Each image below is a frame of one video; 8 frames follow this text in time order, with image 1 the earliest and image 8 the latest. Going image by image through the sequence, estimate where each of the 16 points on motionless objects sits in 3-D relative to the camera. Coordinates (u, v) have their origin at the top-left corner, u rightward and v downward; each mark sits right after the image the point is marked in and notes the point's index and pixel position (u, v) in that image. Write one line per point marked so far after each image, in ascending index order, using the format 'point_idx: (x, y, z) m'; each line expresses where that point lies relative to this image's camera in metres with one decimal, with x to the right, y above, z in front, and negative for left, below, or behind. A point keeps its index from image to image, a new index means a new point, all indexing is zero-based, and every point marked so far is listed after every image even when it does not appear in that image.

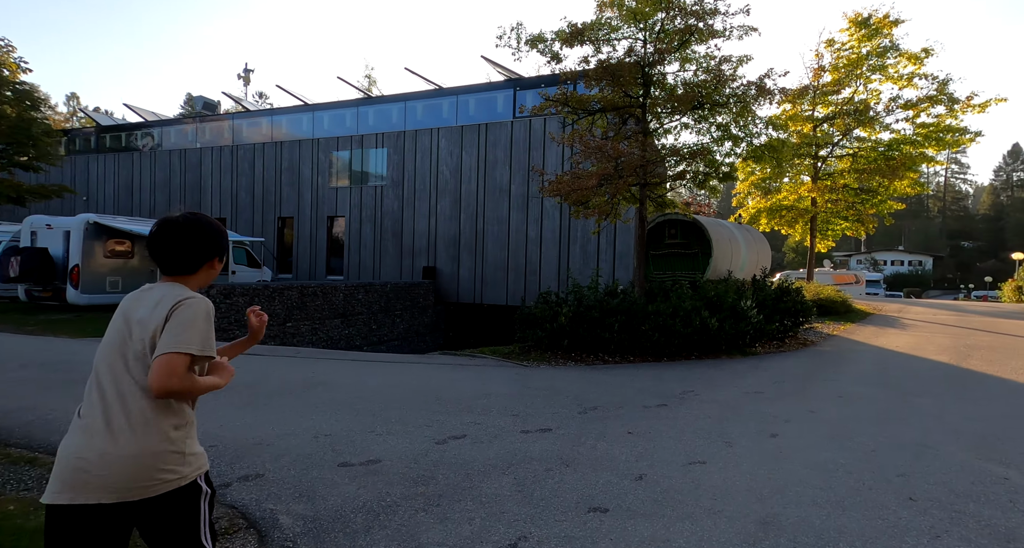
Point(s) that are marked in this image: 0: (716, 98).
0: (+2.9, +2.6, +8.1) m
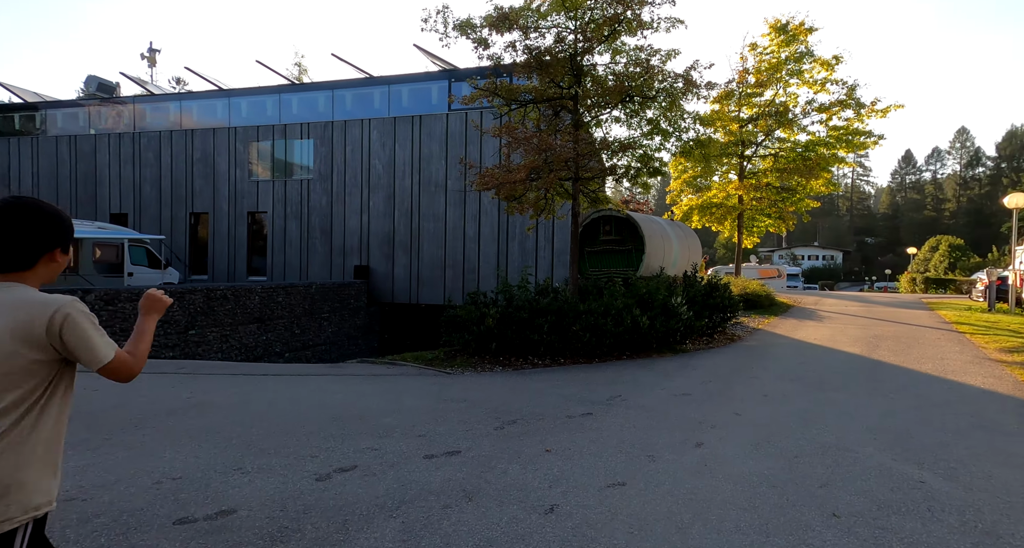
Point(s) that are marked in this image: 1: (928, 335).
0: (+1.9, +2.6, +8.0) m
1: (+9.6, -1.3, +13.6) m
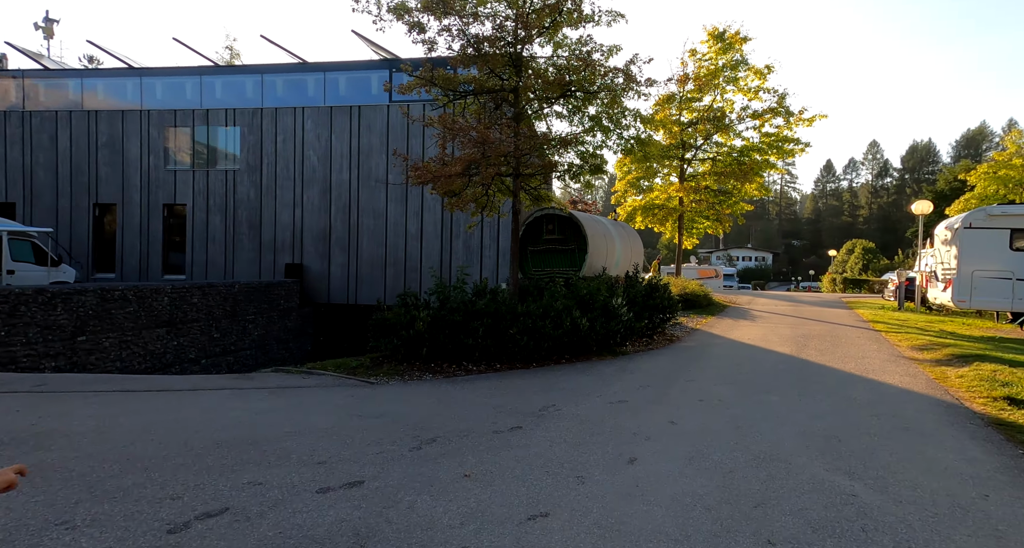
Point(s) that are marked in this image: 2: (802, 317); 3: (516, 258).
0: (+1.0, +2.6, +7.8) m
1: (+8.2, -1.4, +14.1) m
2: (+9.2, -1.3, +18.5) m
3: (+0.1, +0.3, +9.1) m
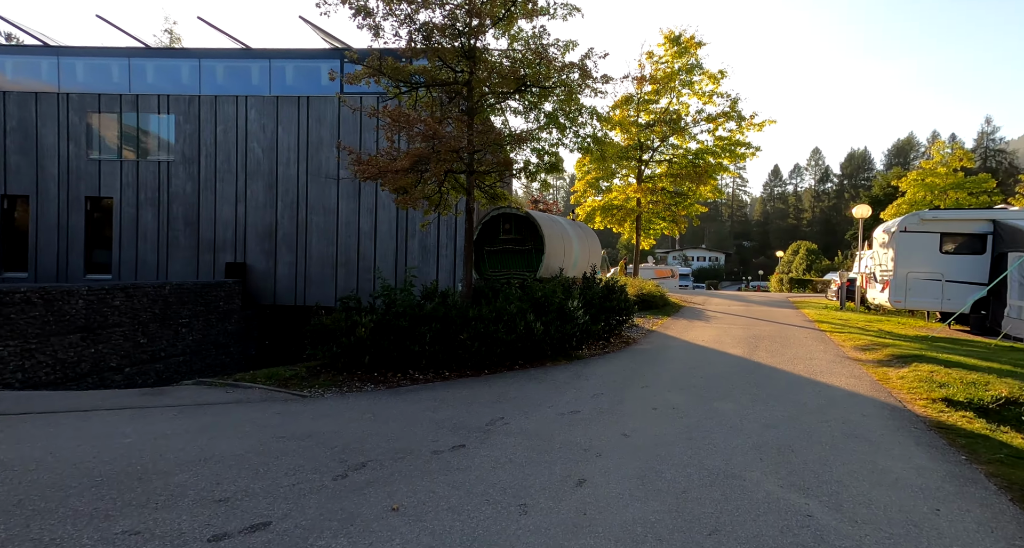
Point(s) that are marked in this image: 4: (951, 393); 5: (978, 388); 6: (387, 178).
0: (+0.4, +2.5, +7.6) m
1: (+7.1, -1.5, +14.3) m
2: (+7.8, -1.4, +18.8) m
3: (-0.7, +0.2, +8.8) m
4: (+6.0, -1.6, +8.0) m
5: (+6.3, -1.5, +7.9) m
6: (-1.5, +1.2, +7.1) m
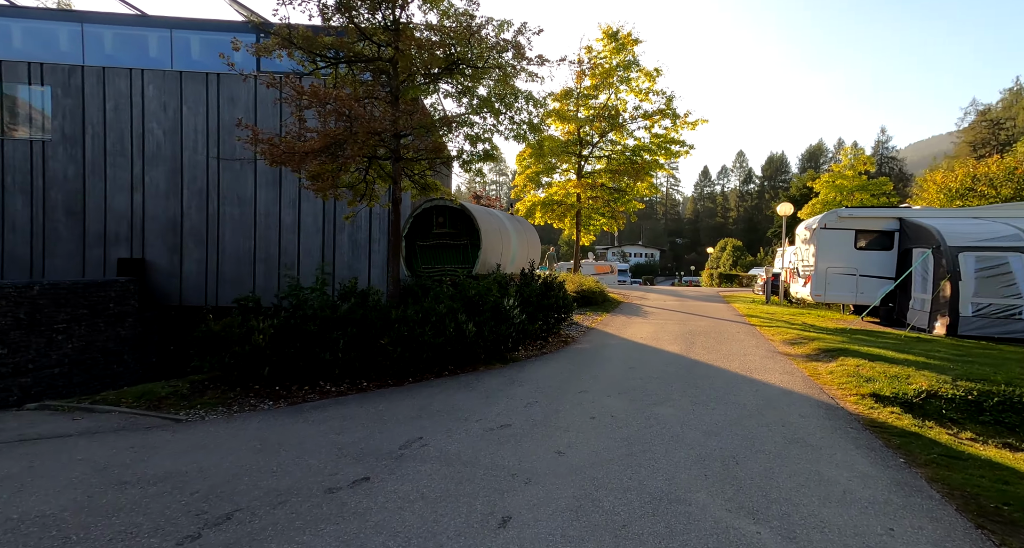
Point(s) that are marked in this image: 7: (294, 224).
0: (-0.4, +2.6, +7.0) m
1: (+5.5, -1.4, +14.4) m
2: (+5.8, -1.3, +19.0) m
3: (-1.6, +0.3, +8.1) m
4: (+5.1, -1.6, +8.0) m
5: (+5.4, -1.5, +8.0) m
6: (-2.3, +1.2, +6.3) m
7: (-4.7, +1.1, +12.2) m
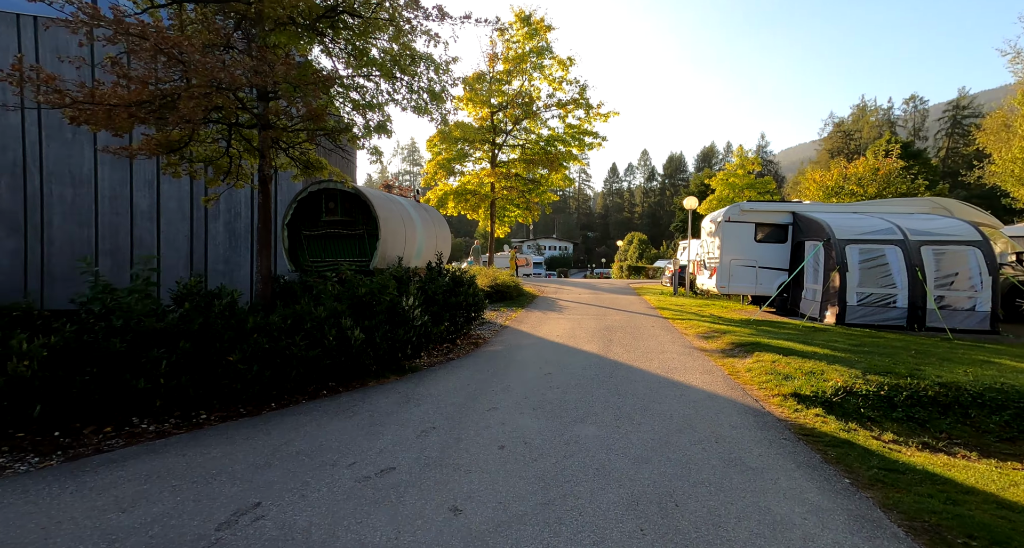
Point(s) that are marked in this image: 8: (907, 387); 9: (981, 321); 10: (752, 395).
0: (-1.5, +2.6, +5.8) m
1: (+3.3, -1.2, +14.1) m
2: (+2.9, -1.1, +18.6) m
3: (-2.8, +0.3, +6.8) m
4: (+3.8, -1.5, +7.6) m
5: (+4.1, -1.4, +7.6) m
6: (-3.3, +1.2, +4.9) m
7: (-6.5, +1.2, +10.3) m
8: (+5.0, -1.4, +7.3) m
9: (+11.8, -1.2, +14.6) m
10: (+3.1, -1.5, +7.5) m
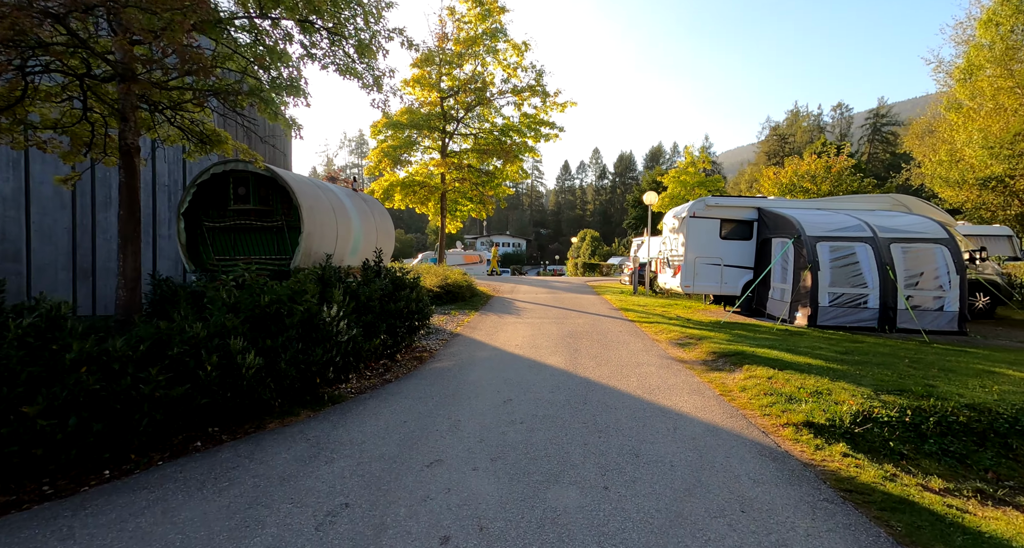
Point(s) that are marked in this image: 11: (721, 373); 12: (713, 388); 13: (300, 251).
0: (-1.9, +2.6, +4.1) m
1: (+2.2, -1.2, +12.7) m
2: (+1.5, -1.0, +17.2) m
3: (-3.3, +0.3, +4.9) m
4: (+3.3, -1.5, +6.4) m
5: (+3.6, -1.5, +6.4) m
6: (-3.6, +1.2, +3.0) m
7: (-7.2, +1.2, +8.2) m
8: (+4.5, -1.5, +6.1) m
9: (+10.7, -1.2, +14.0) m
10: (+2.6, -1.6, +6.2) m
11: (+3.0, -1.4, +8.4) m
12: (+2.7, -1.5, +7.7) m
13: (-3.1, +0.4, +8.6) m
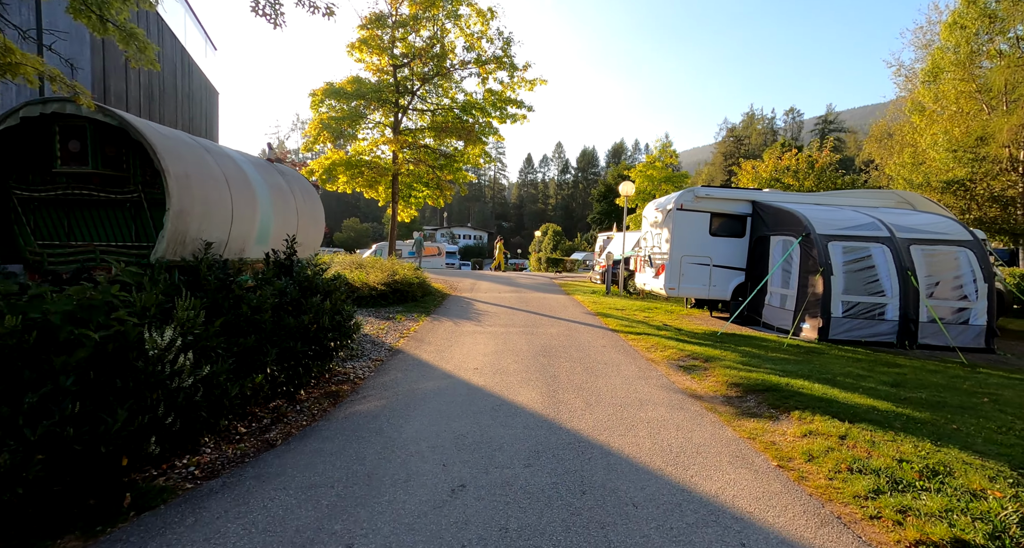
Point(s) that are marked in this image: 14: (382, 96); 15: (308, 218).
0: (-1.9, +2.5, +1.3) m
1: (+1.5, -1.2, +10.3) m
2: (+0.4, -1.0, +14.7) m
3: (-3.5, +0.3, +2.1) m
4: (+2.9, -1.6, +4.0) m
5: (+3.2, -1.6, +4.1) m
6: (-3.6, +1.2, +0.2) m
7: (-7.6, +1.3, +5.1) m
8: (+4.2, -1.6, +3.9) m
9: (+9.8, -1.3, +12.1) m
10: (+2.3, -1.7, +3.9) m
11: (+2.5, -1.5, +6.0) m
12: (+2.3, -1.6, +5.3) m
13: (-3.6, +0.4, +5.8) m
14: (-4.1, +5.6, +17.7) m
15: (-3.7, +1.0, +10.3) m
